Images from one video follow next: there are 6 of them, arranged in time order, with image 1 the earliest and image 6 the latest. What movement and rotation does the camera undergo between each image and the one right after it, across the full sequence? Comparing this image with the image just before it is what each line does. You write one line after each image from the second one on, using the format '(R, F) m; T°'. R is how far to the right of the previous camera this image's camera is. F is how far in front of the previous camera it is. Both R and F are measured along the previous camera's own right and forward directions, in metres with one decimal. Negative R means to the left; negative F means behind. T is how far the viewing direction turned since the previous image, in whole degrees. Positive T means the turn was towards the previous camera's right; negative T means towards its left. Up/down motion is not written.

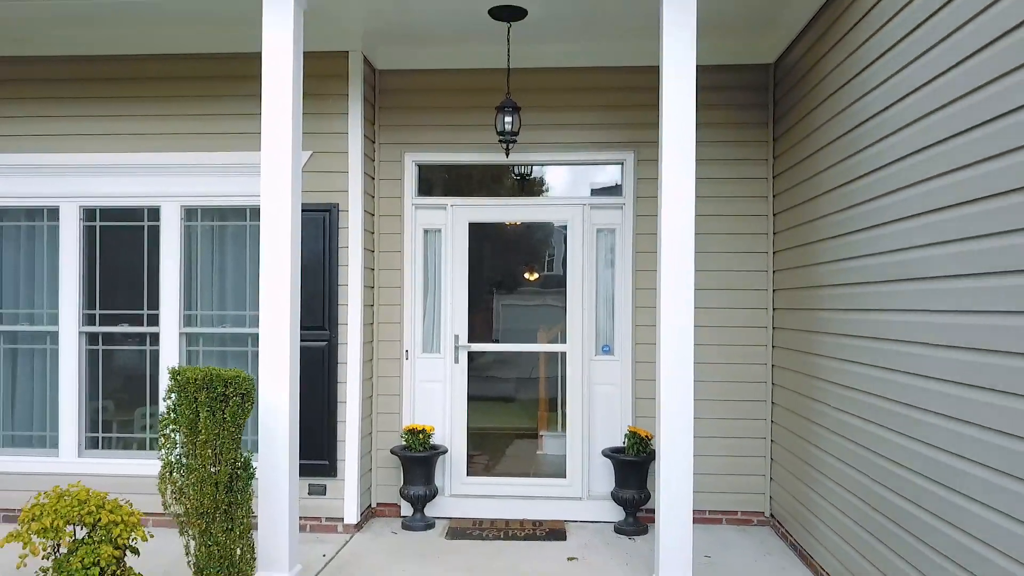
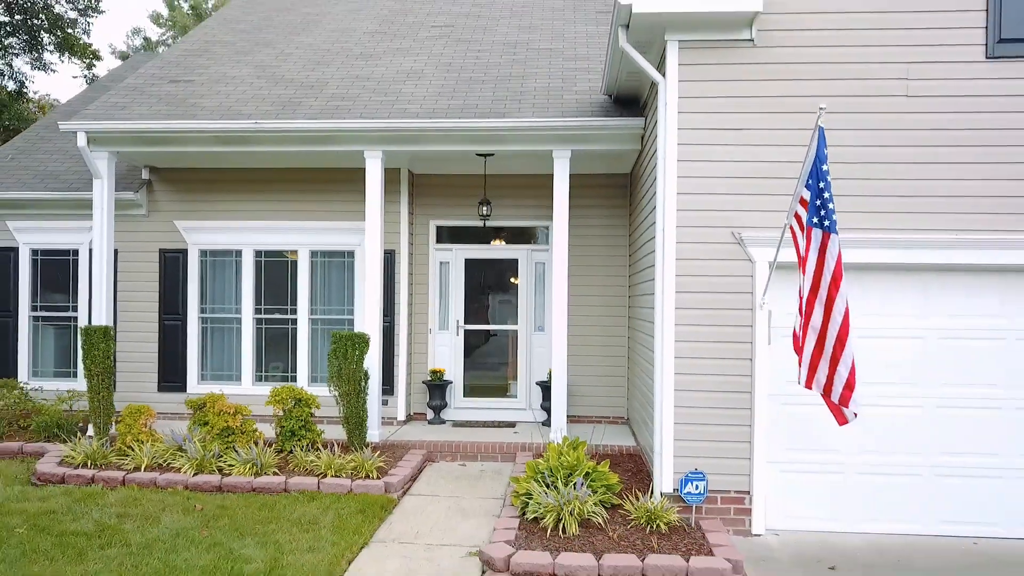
(+0.2, -3.3) m; 0°
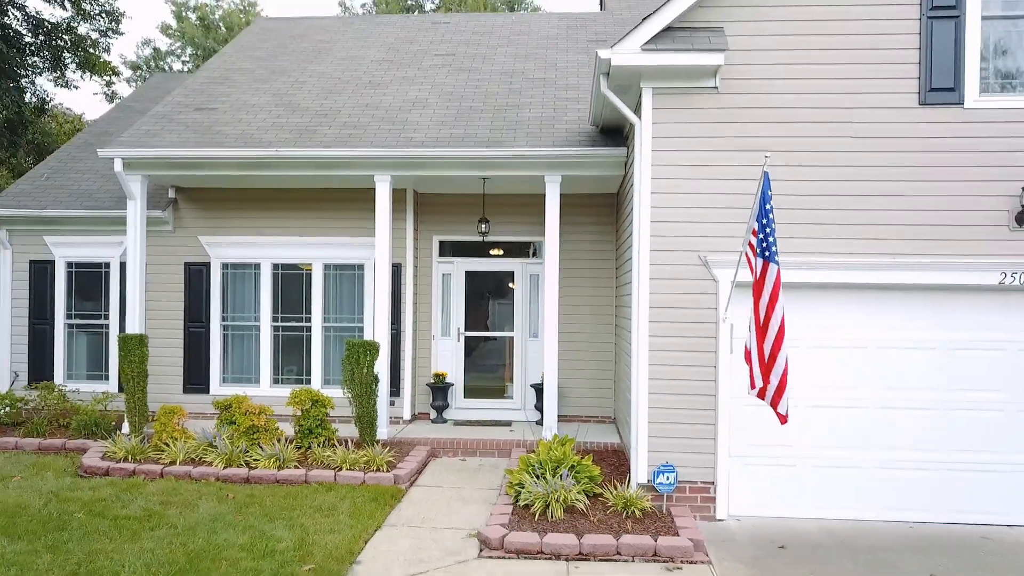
(0.0, -0.6) m; 0°
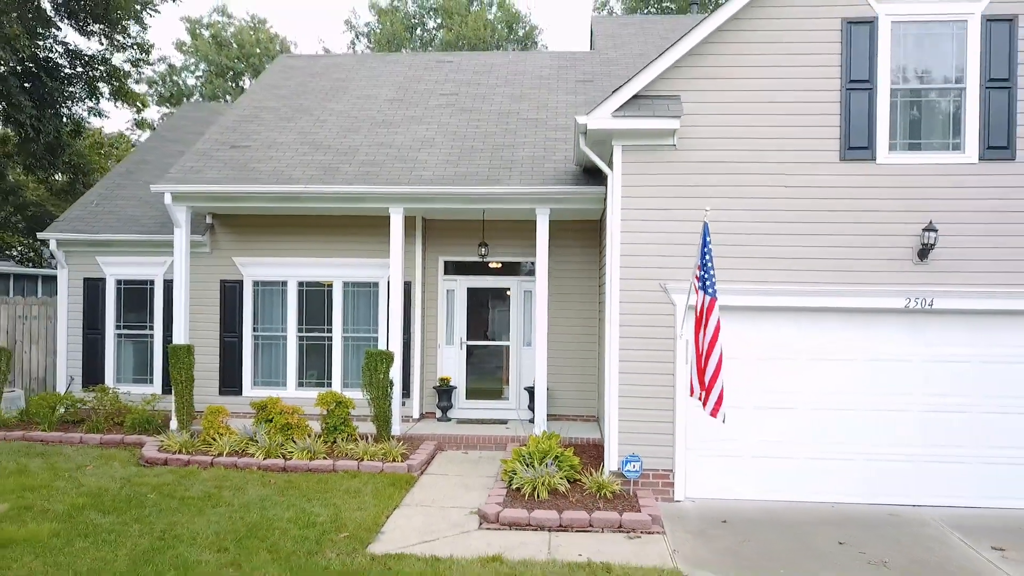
(0.0, -1.1) m; 0°
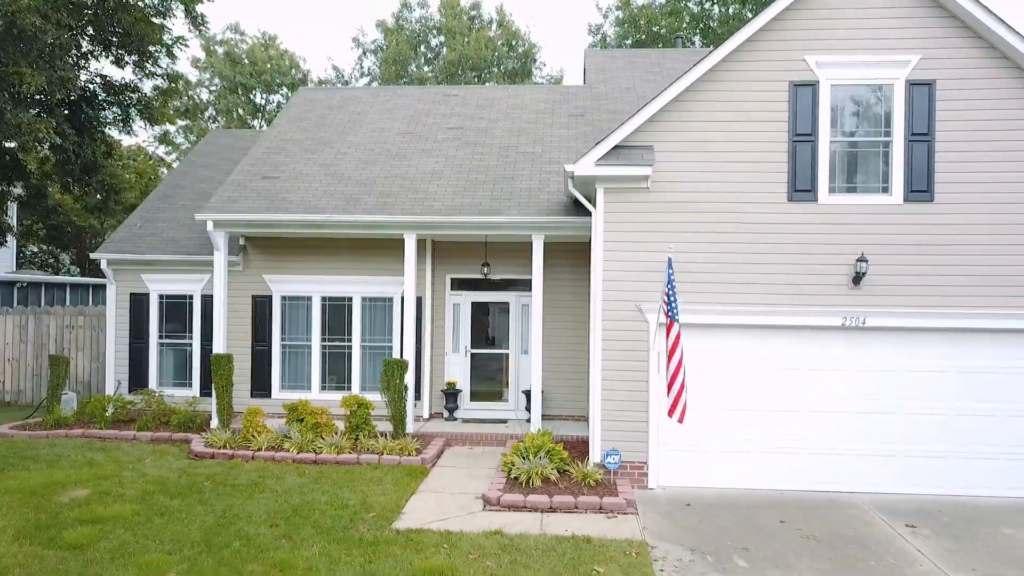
(0.0, -1.1) m; 0°
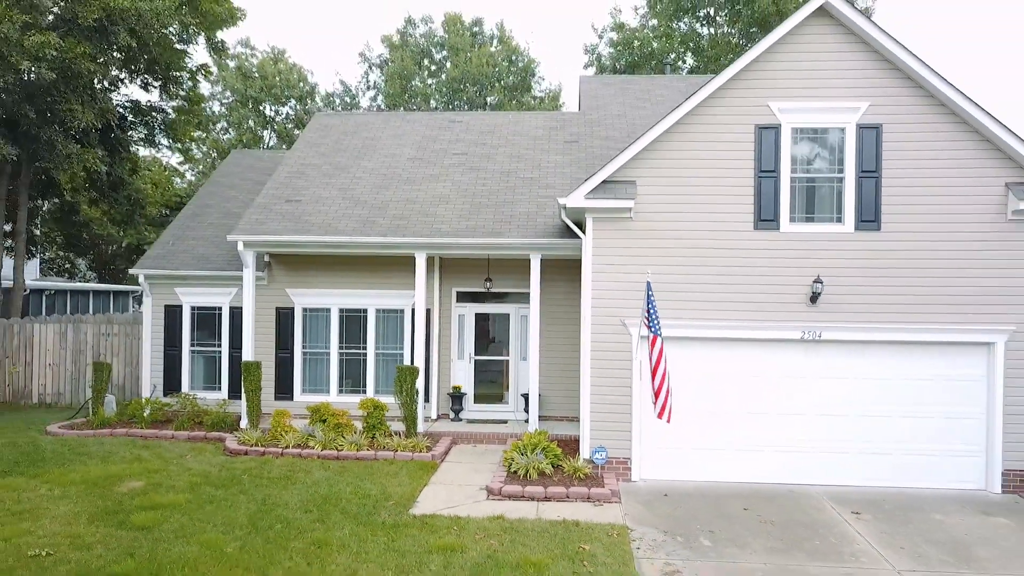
(0.0, -1.0) m; 0°
